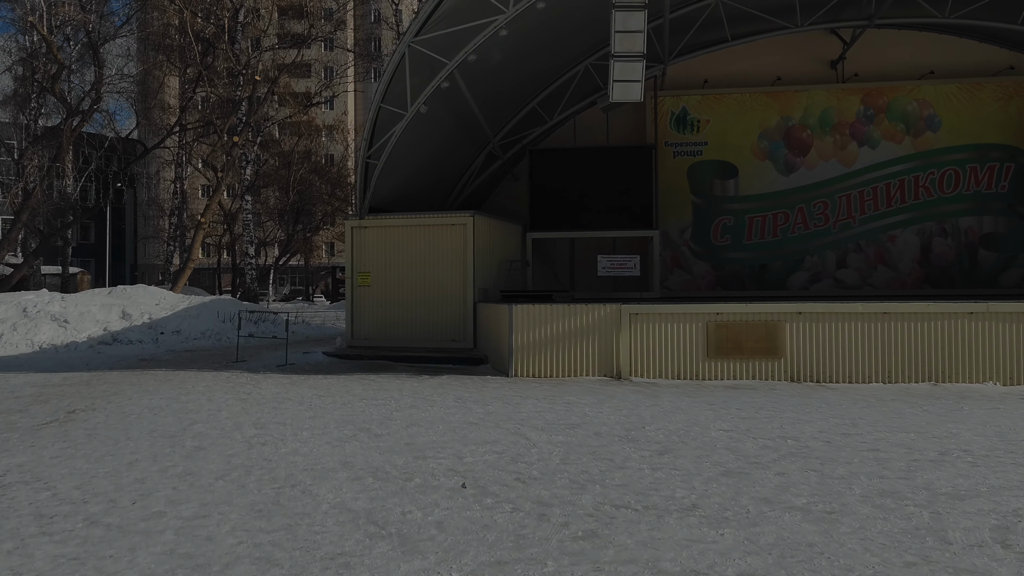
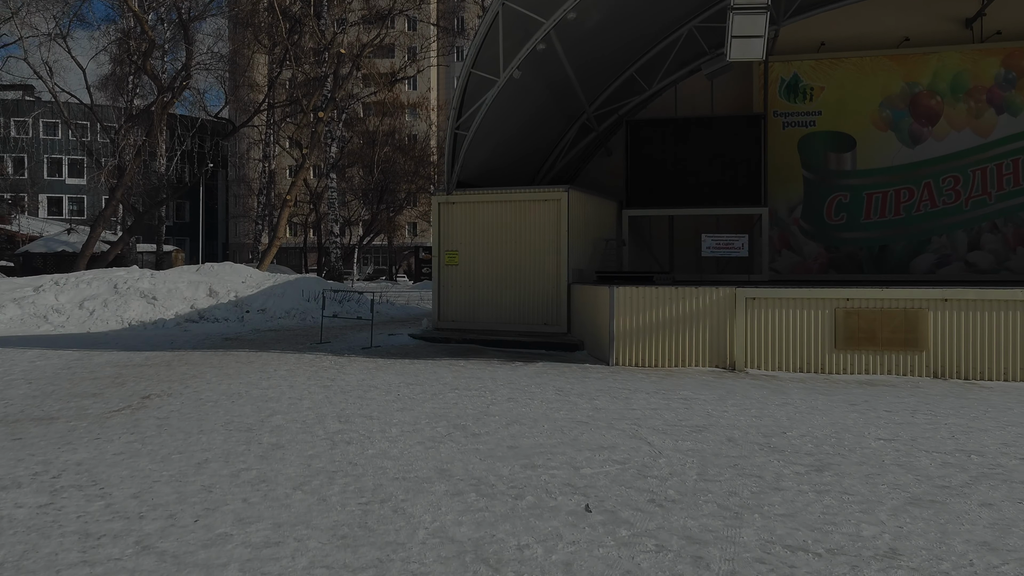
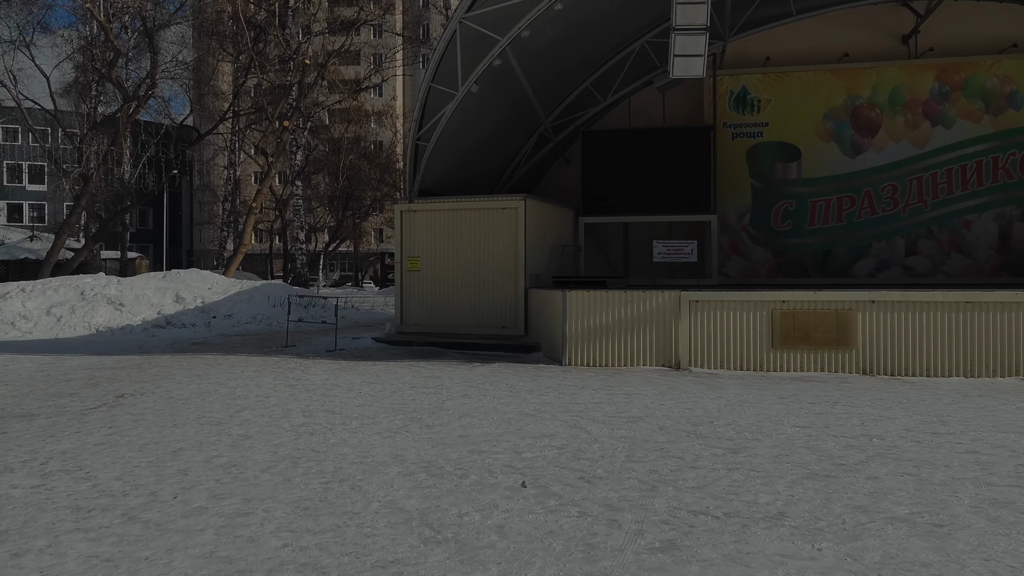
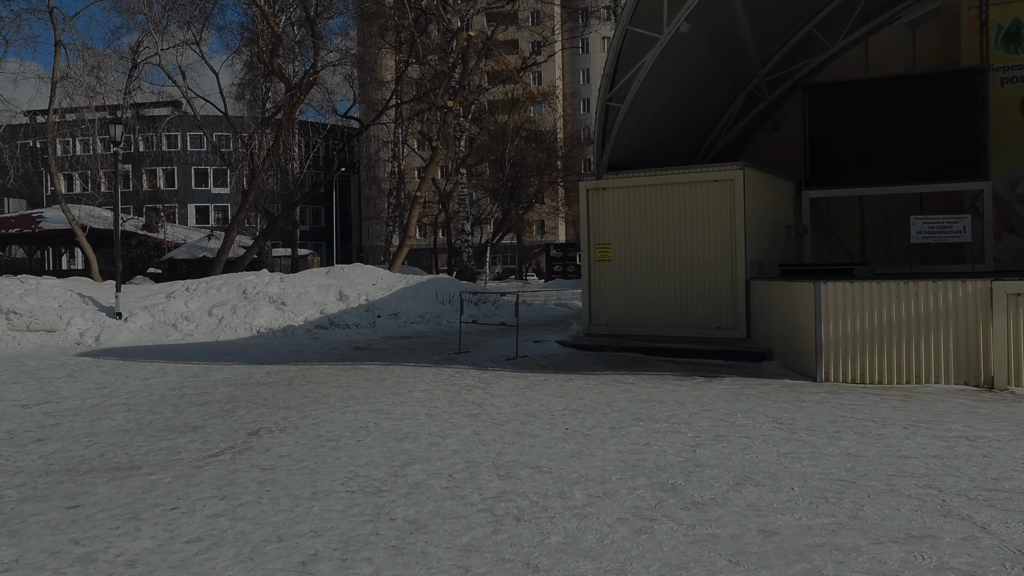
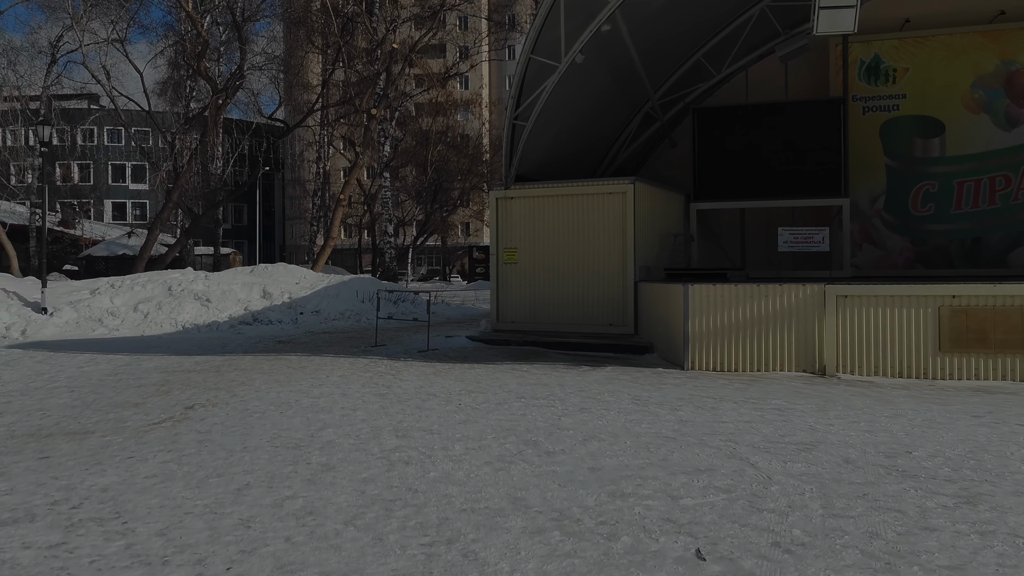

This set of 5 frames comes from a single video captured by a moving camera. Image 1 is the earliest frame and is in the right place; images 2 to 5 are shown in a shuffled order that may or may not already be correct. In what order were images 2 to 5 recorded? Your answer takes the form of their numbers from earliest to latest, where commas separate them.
3, 2, 5, 4
